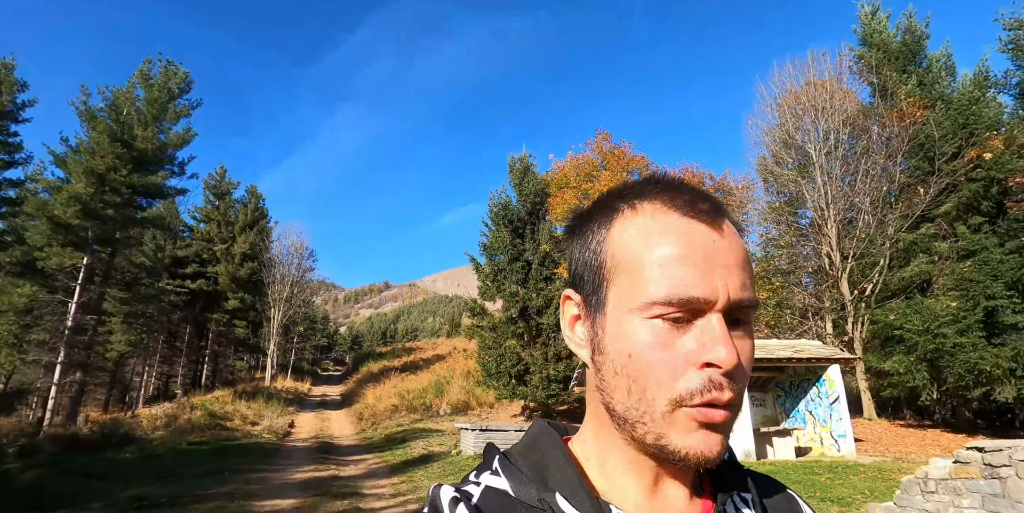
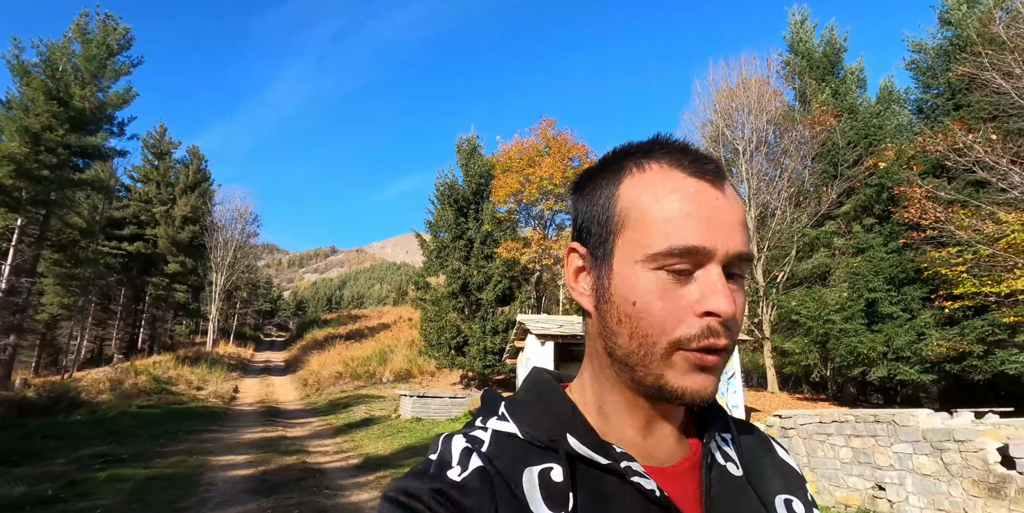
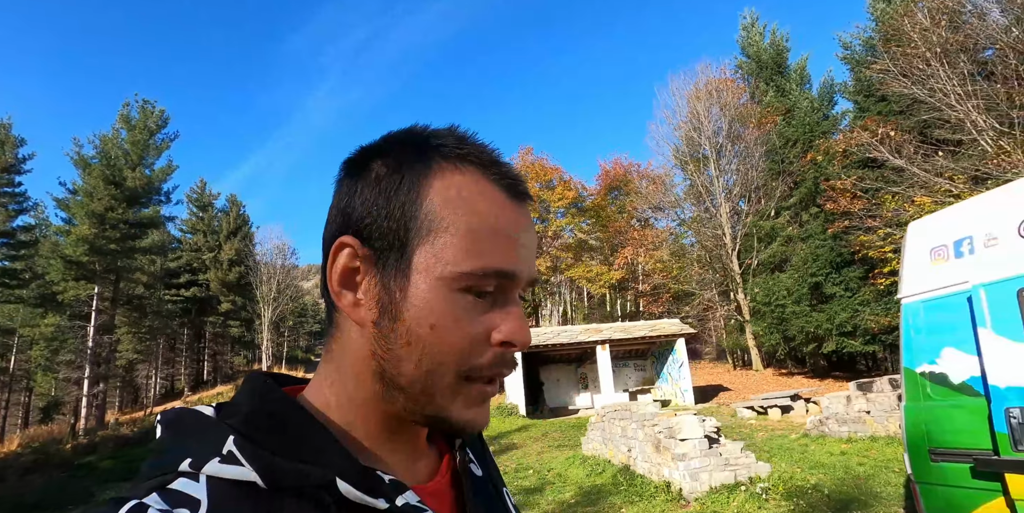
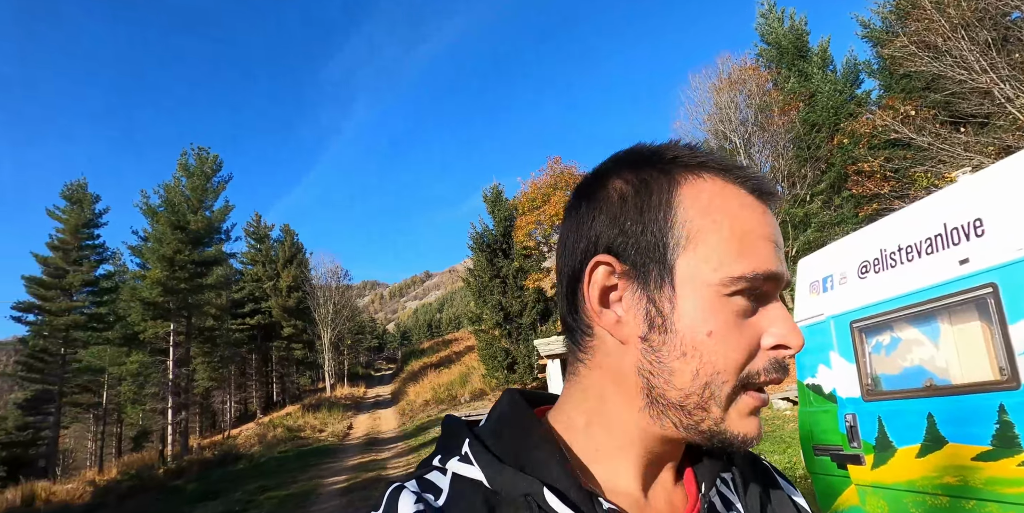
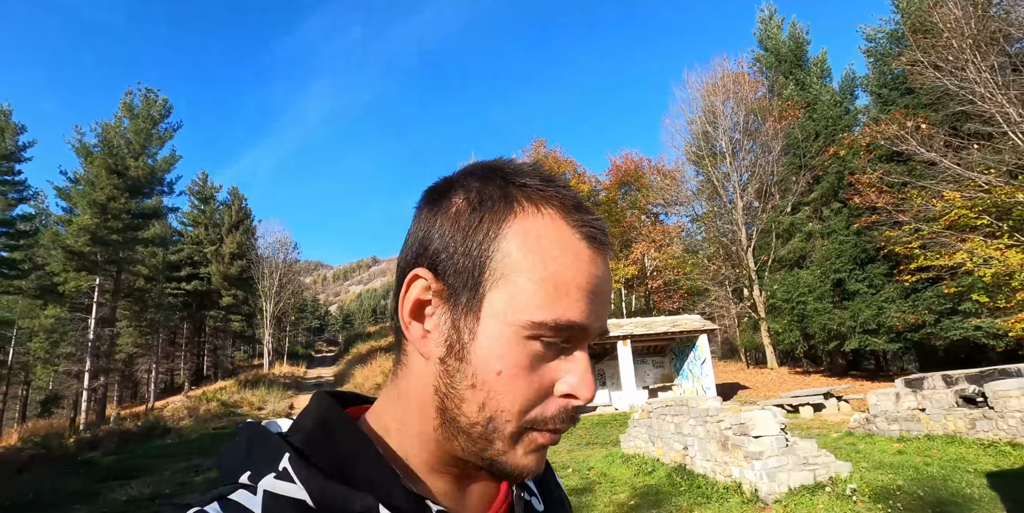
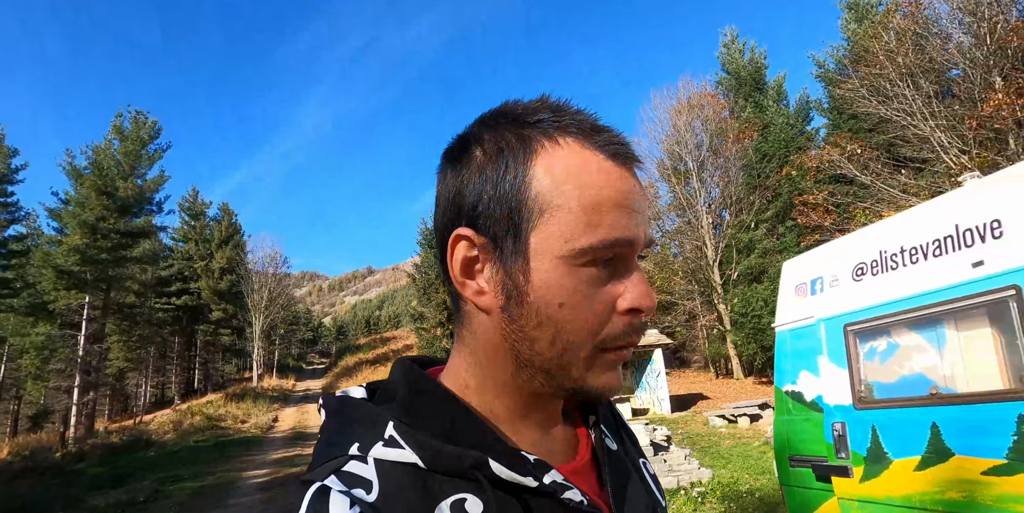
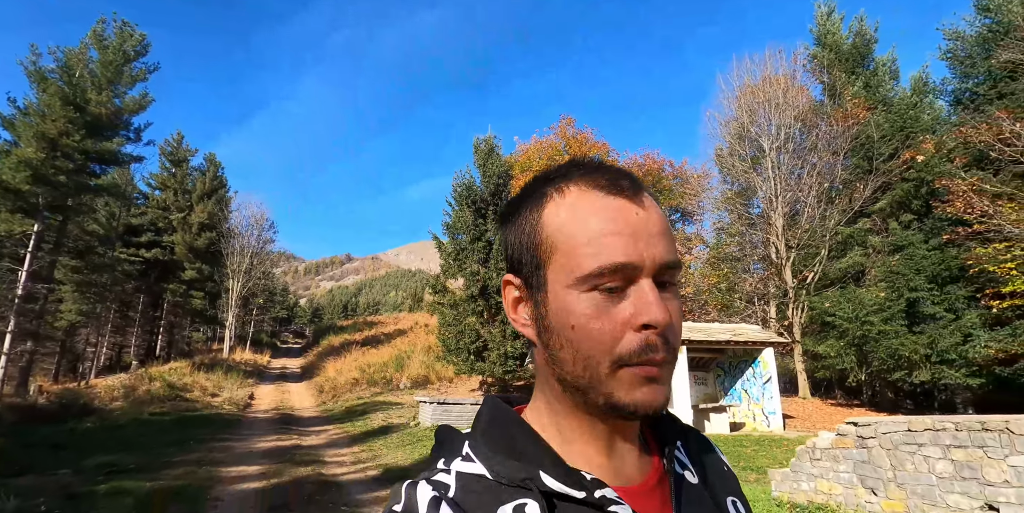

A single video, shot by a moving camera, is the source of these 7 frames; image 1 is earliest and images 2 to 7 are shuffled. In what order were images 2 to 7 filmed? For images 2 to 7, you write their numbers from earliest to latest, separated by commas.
7, 2, 5, 3, 6, 4
